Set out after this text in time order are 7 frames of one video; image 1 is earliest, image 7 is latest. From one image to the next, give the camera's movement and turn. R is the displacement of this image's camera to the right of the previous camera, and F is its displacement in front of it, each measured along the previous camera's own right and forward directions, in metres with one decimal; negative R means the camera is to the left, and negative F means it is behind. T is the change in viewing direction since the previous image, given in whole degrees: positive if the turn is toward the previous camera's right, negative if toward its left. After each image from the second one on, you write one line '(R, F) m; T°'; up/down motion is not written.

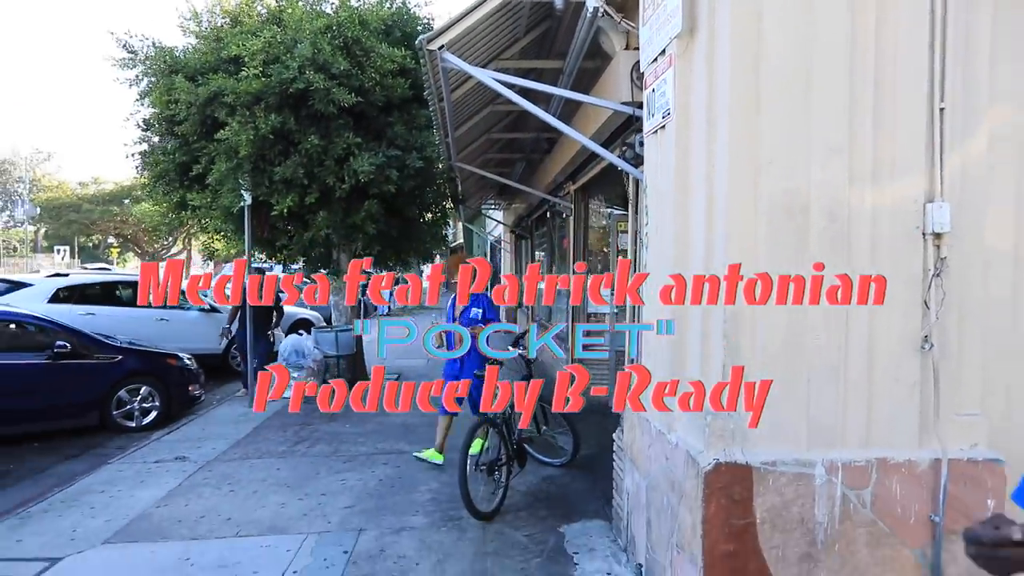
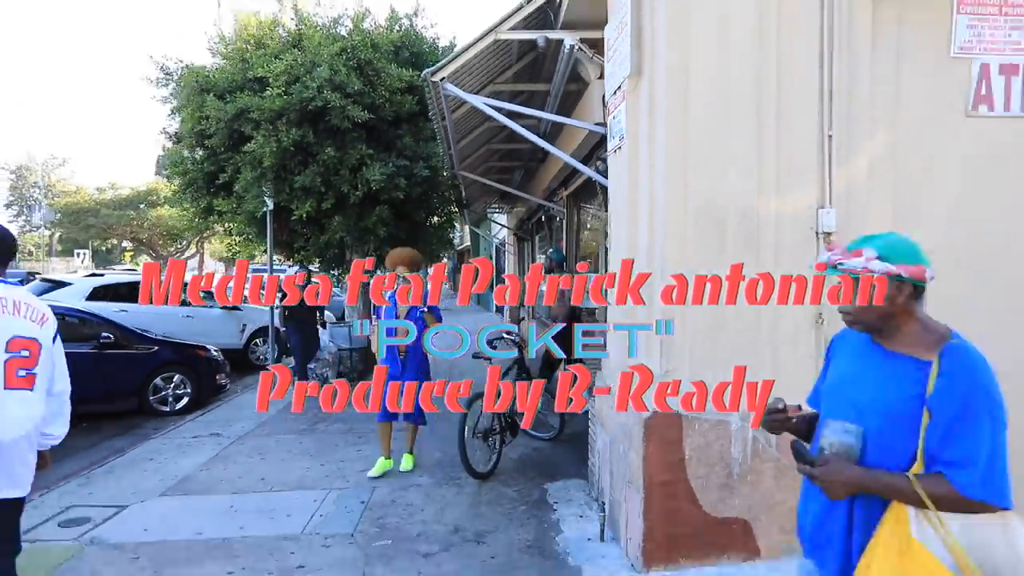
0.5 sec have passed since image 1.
(+0.1, -0.9) m; -1°
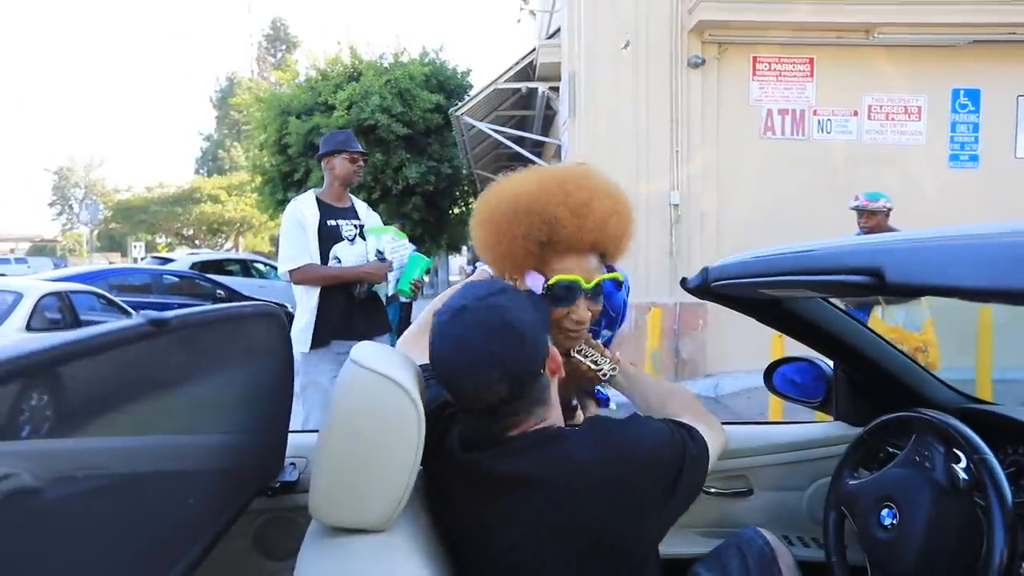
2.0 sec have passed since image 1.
(+0.3, -3.1) m; -1°
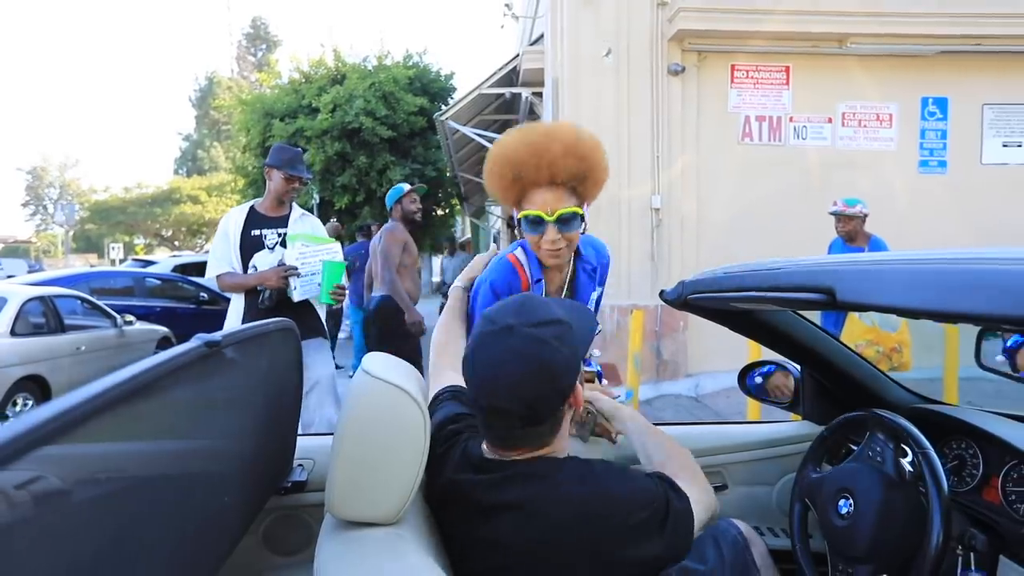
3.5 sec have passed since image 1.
(0.0, -0.1) m; +1°
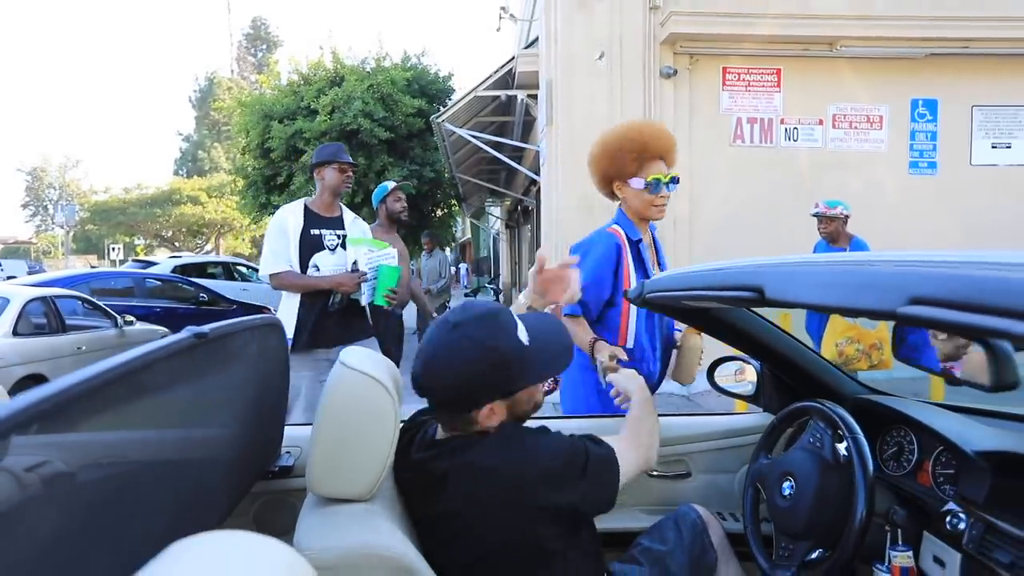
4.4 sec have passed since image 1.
(+0.1, -0.1) m; 0°
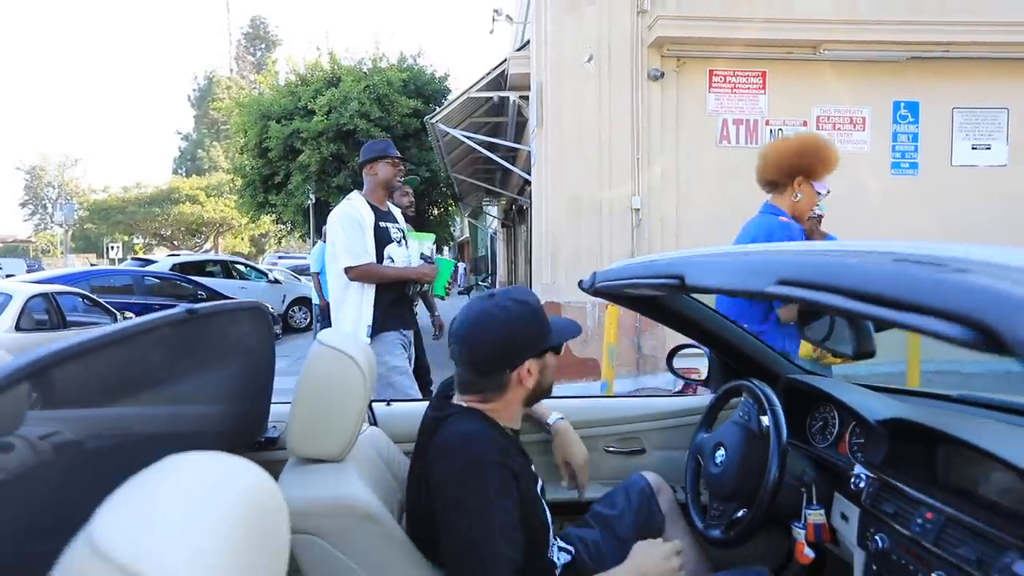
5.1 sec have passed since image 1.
(+0.1, -0.2) m; 0°
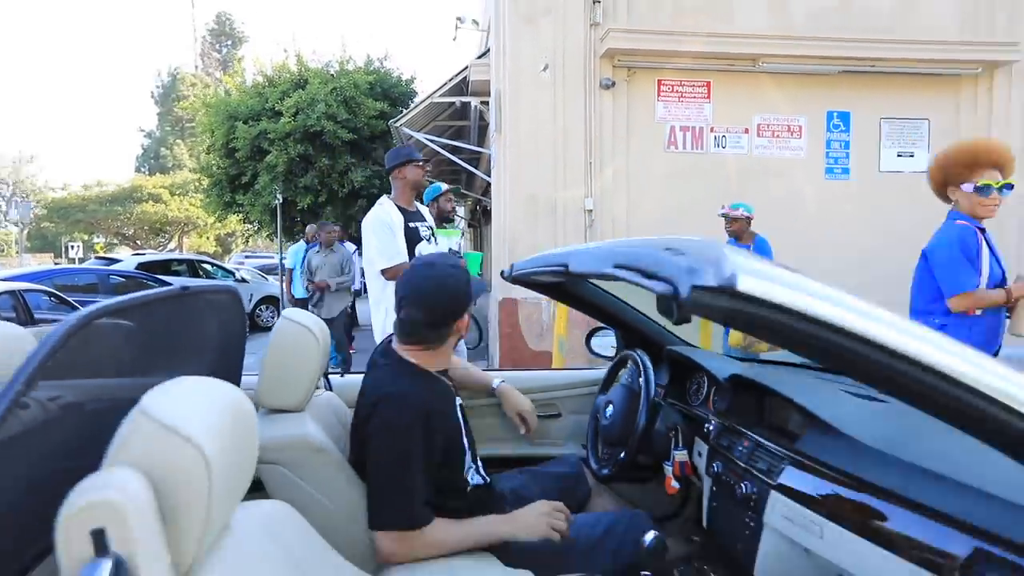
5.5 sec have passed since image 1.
(+0.1, -0.4) m; +2°
